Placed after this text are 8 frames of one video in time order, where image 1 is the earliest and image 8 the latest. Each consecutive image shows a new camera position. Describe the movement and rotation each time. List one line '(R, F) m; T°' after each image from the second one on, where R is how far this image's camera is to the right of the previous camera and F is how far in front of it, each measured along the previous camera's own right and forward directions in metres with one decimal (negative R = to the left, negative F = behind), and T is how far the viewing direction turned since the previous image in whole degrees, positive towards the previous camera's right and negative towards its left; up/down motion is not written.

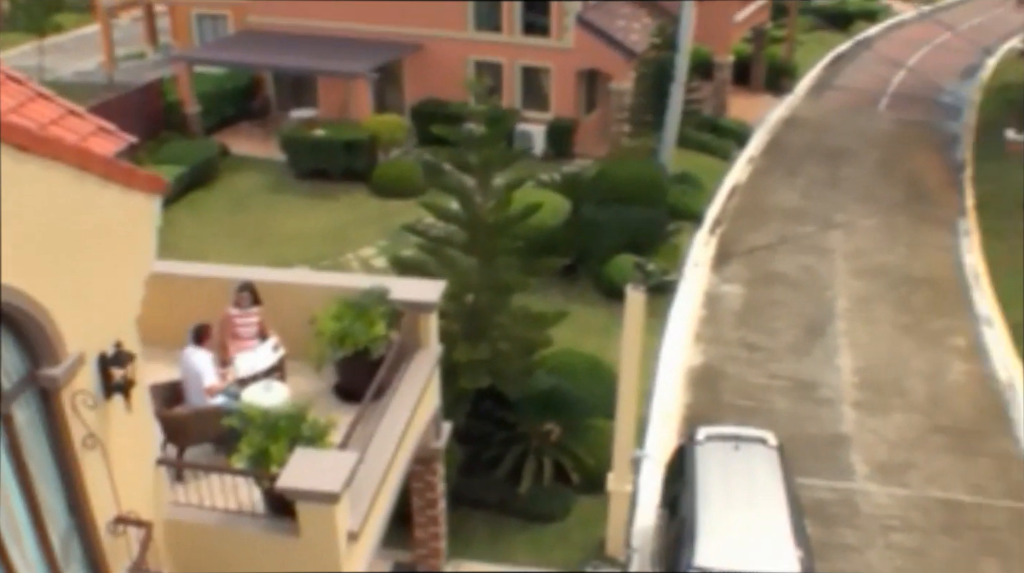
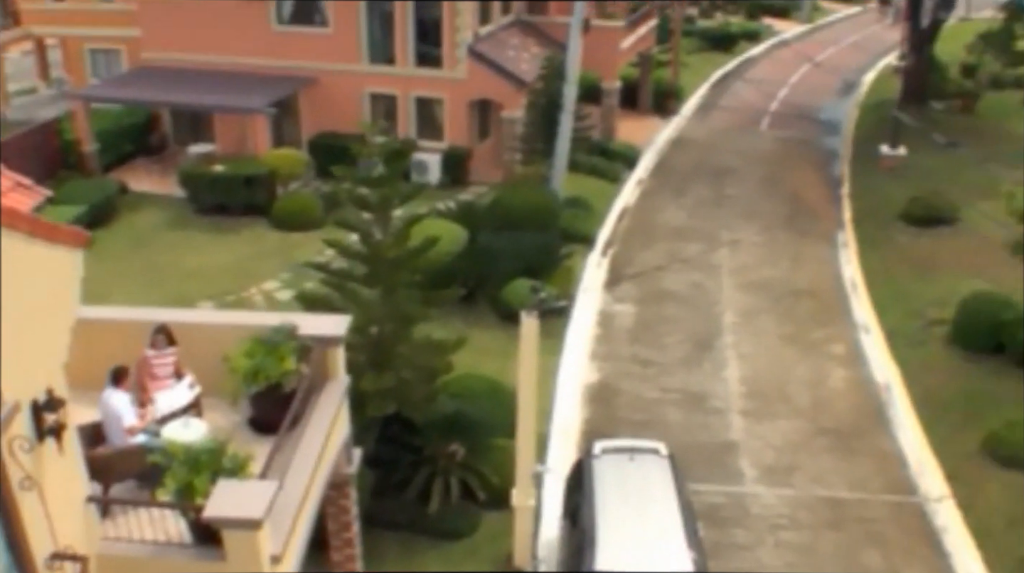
(0.0, -0.3) m; +6°
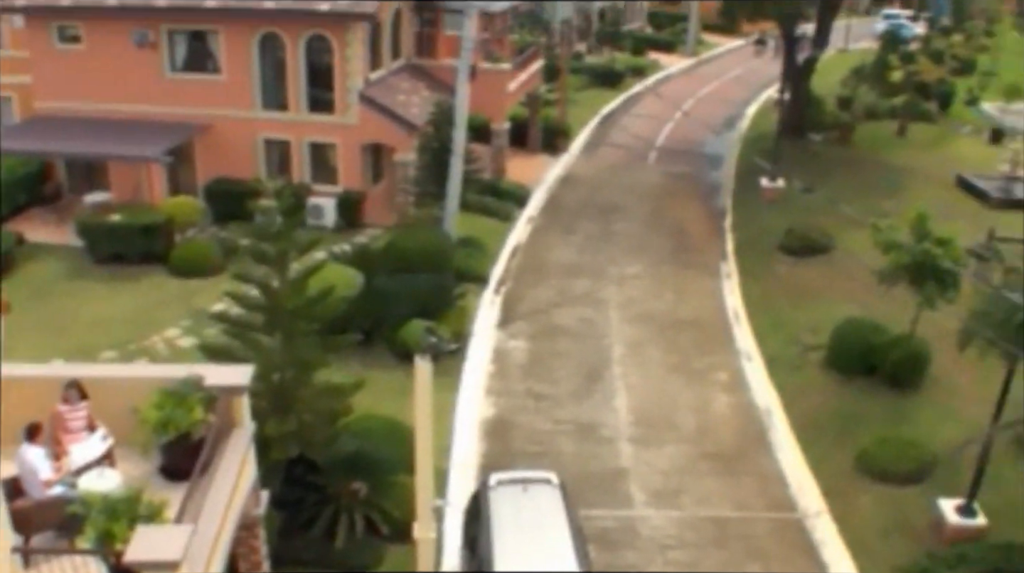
(0.0, -0.4) m; +6°
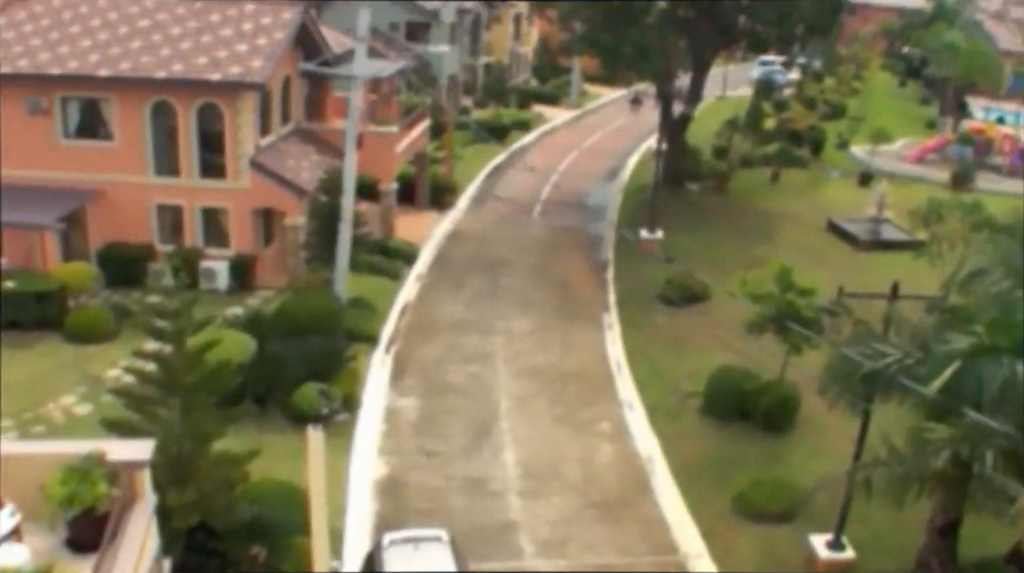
(0.0, -0.4) m; +6°
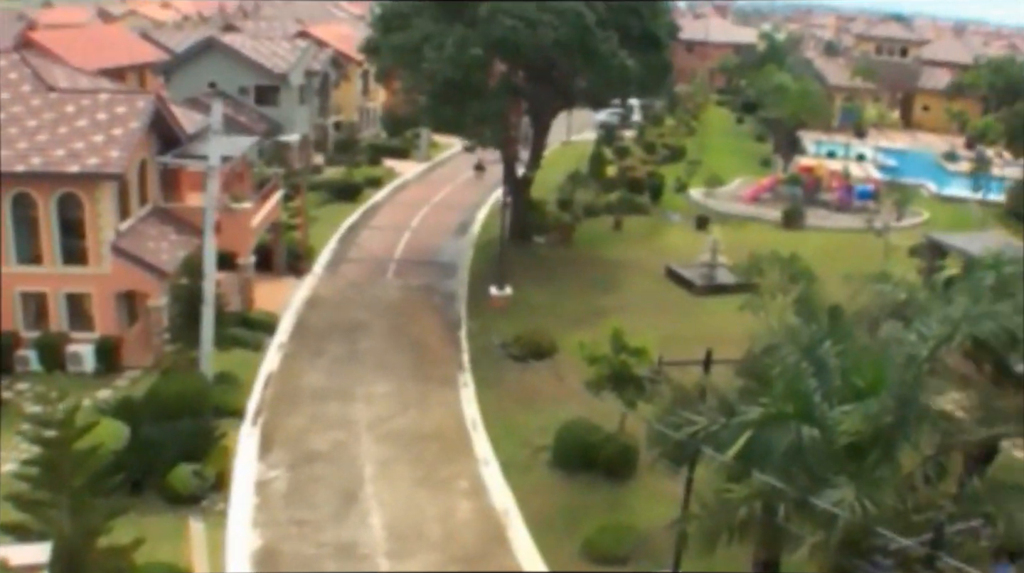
(-0.1, -1.0) m; +8°
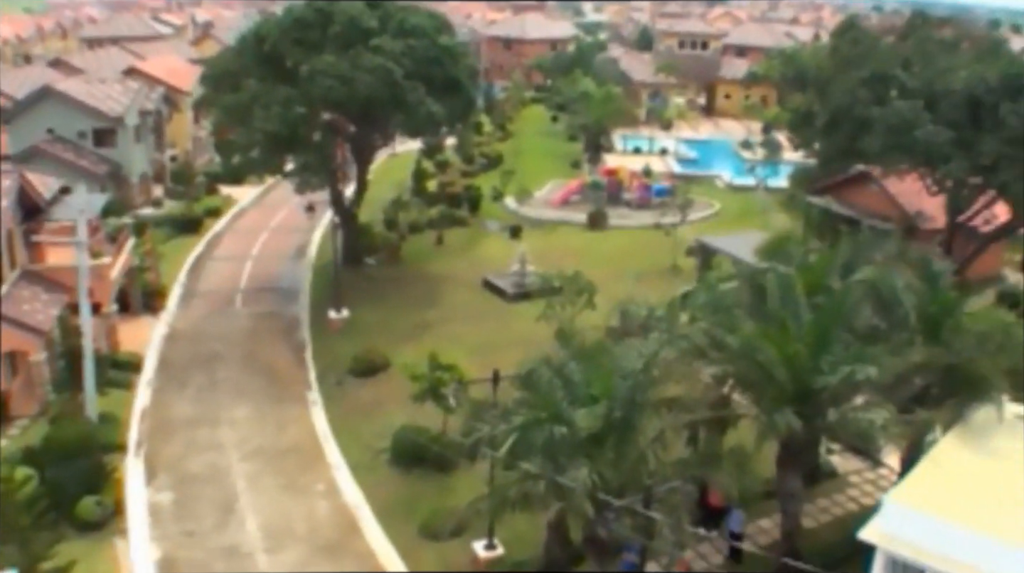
(+0.2, -3.1) m; +9°
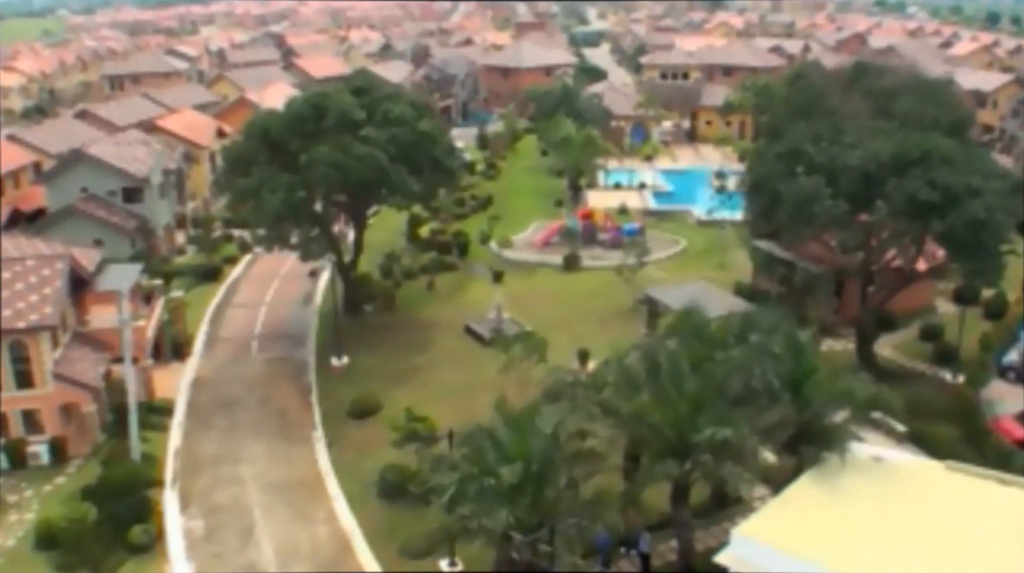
(+1.1, -3.9) m; -1°
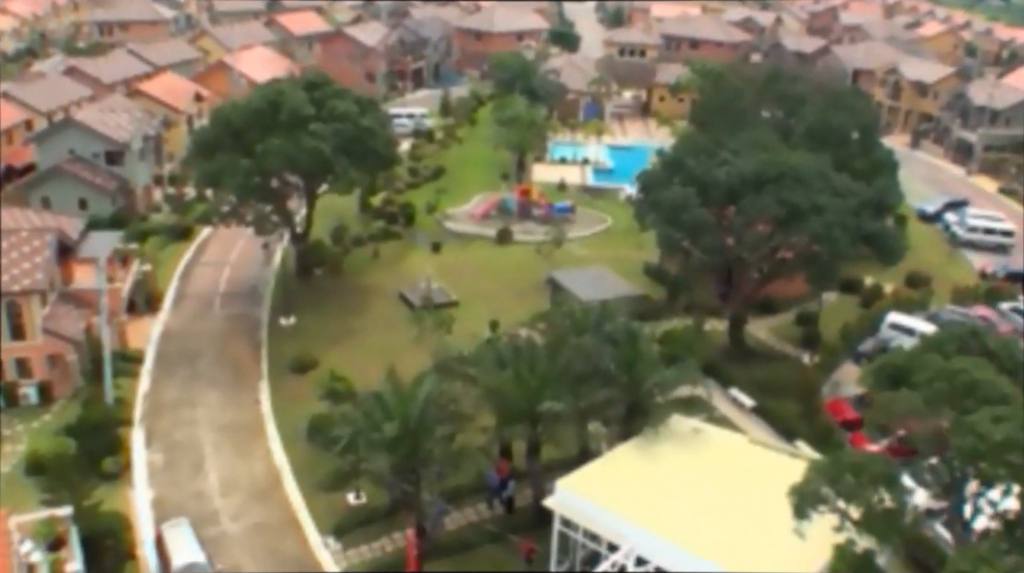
(+2.0, -4.5) m; +1°
